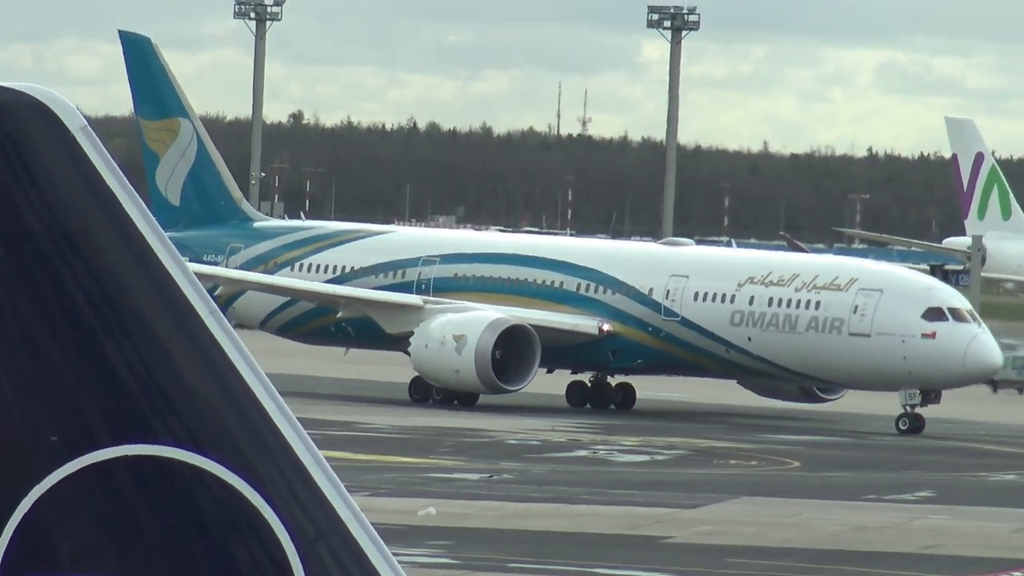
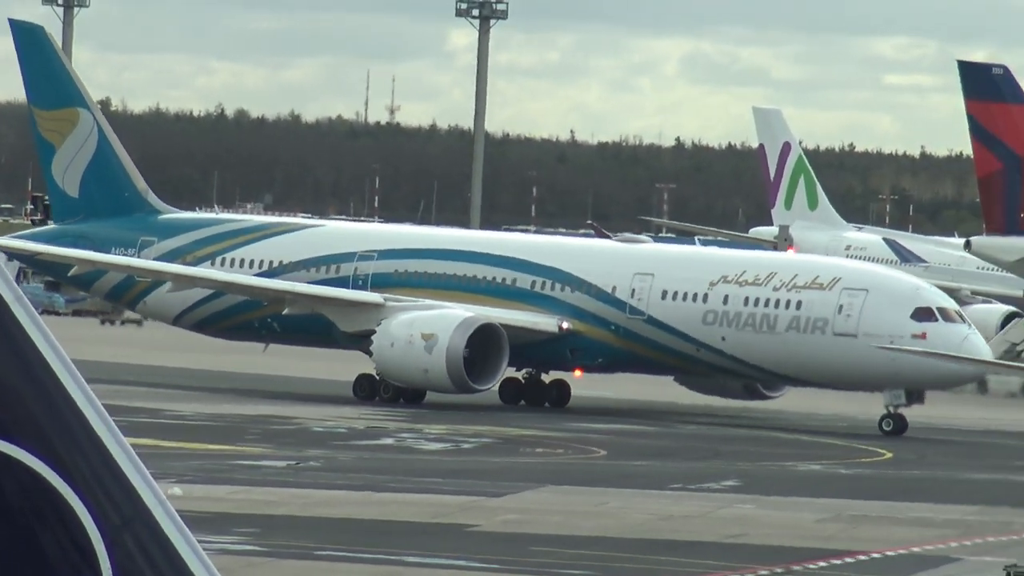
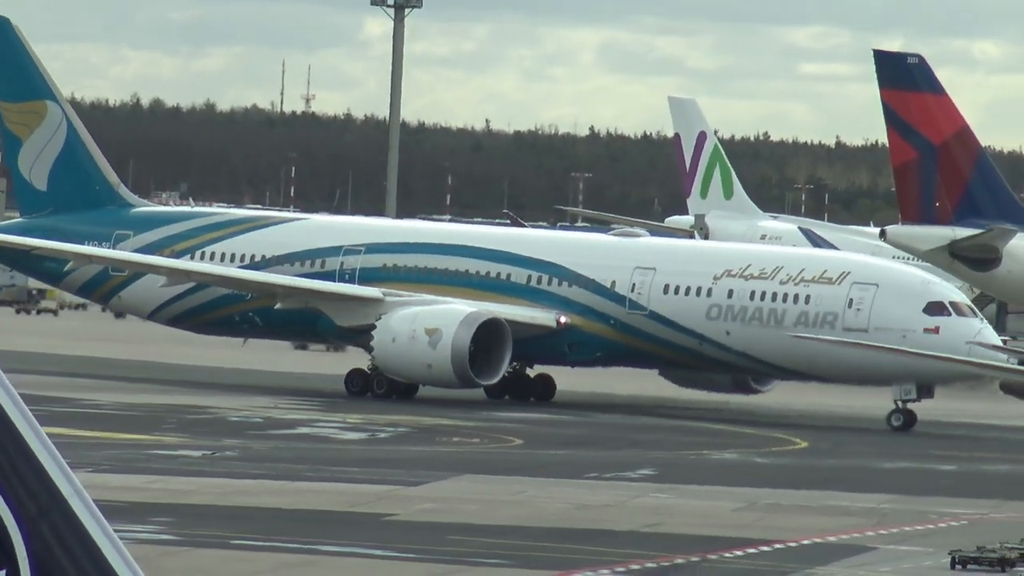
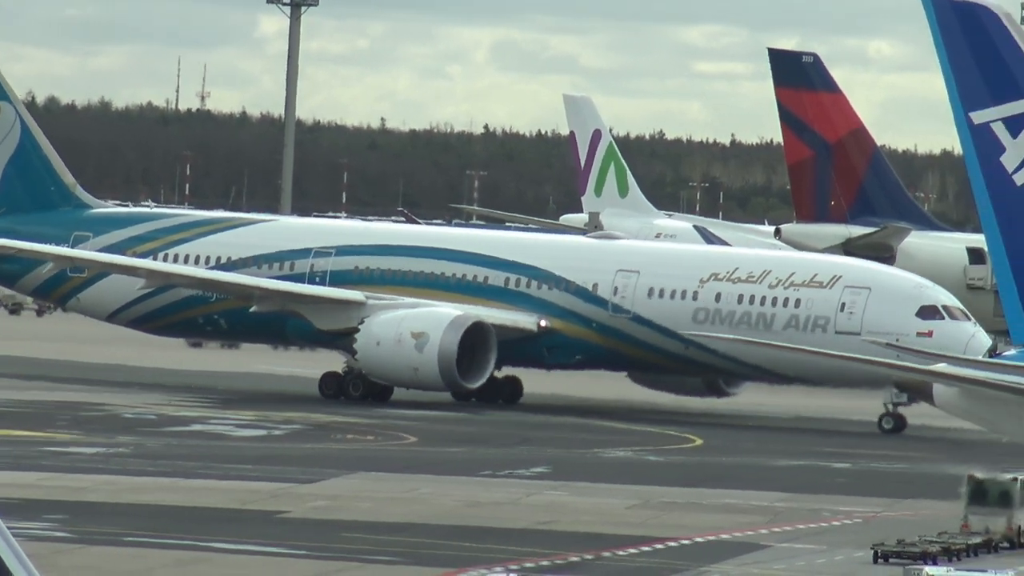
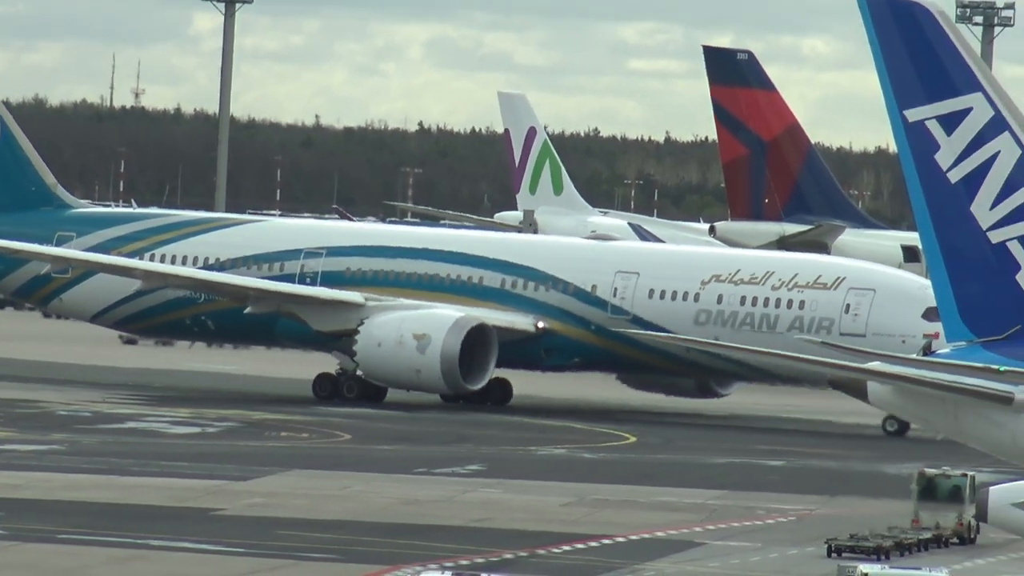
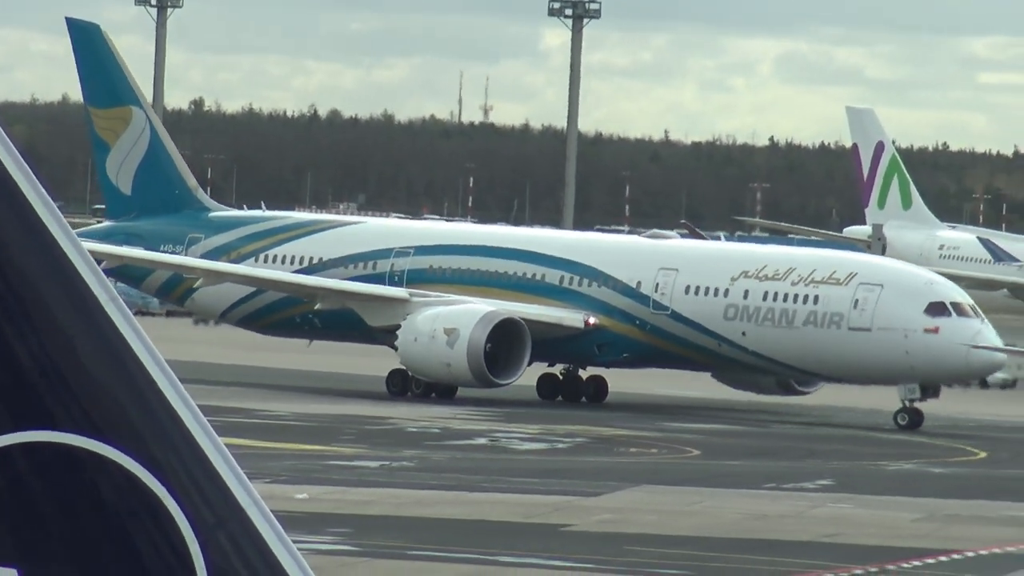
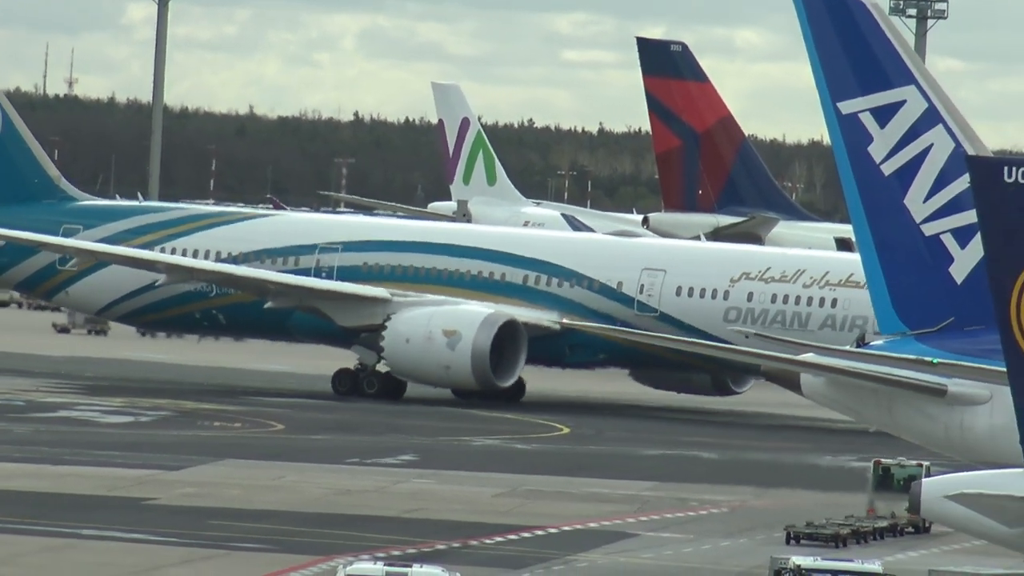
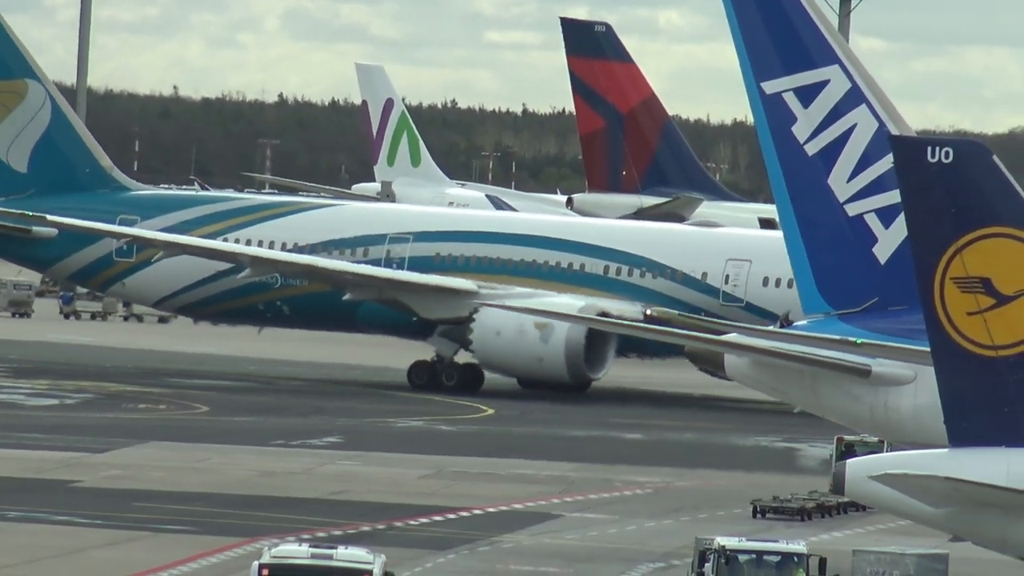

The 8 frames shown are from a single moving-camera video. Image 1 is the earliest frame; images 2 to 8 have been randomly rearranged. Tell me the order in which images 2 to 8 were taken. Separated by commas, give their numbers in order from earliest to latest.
6, 2, 3, 4, 5, 7, 8
